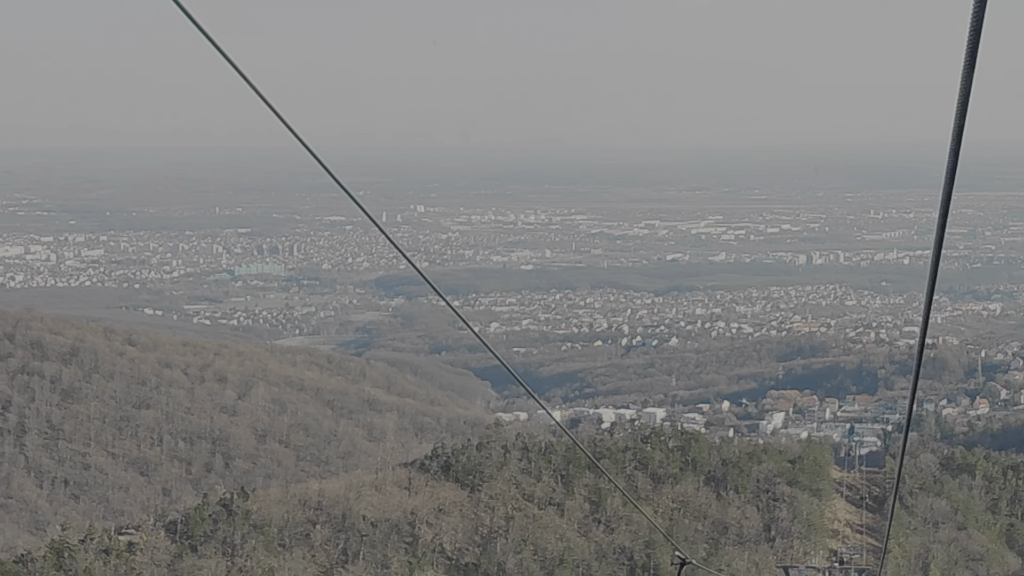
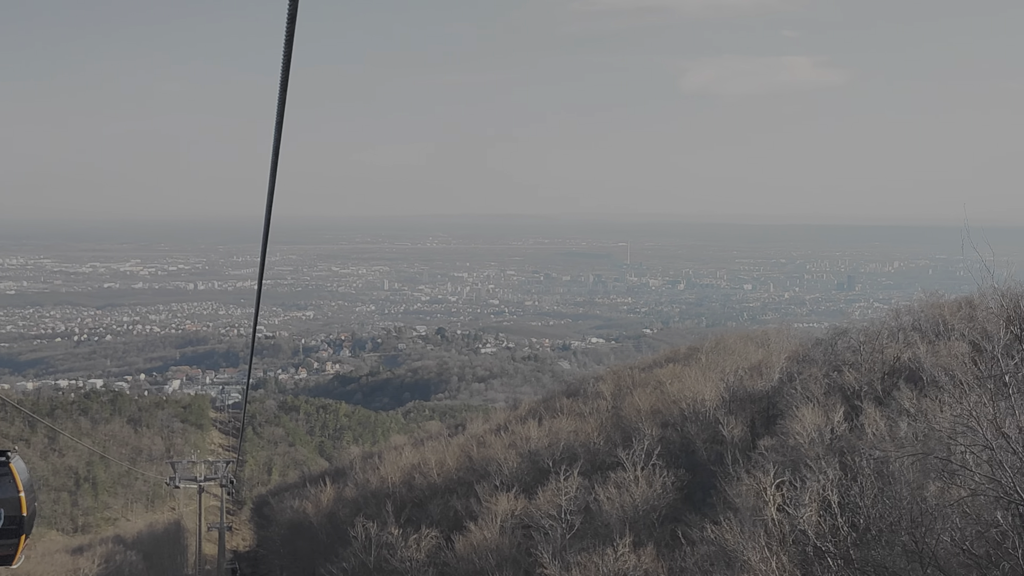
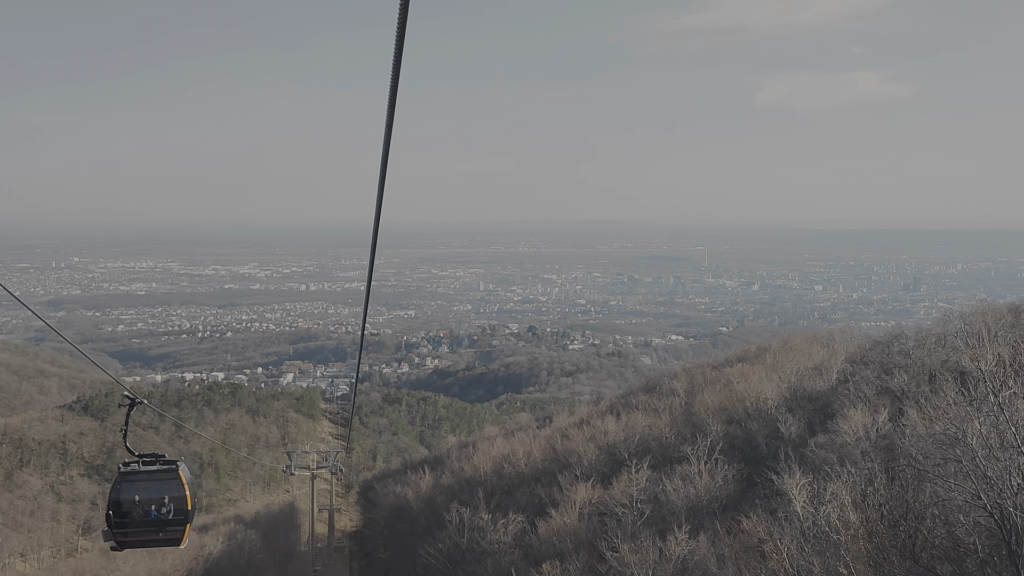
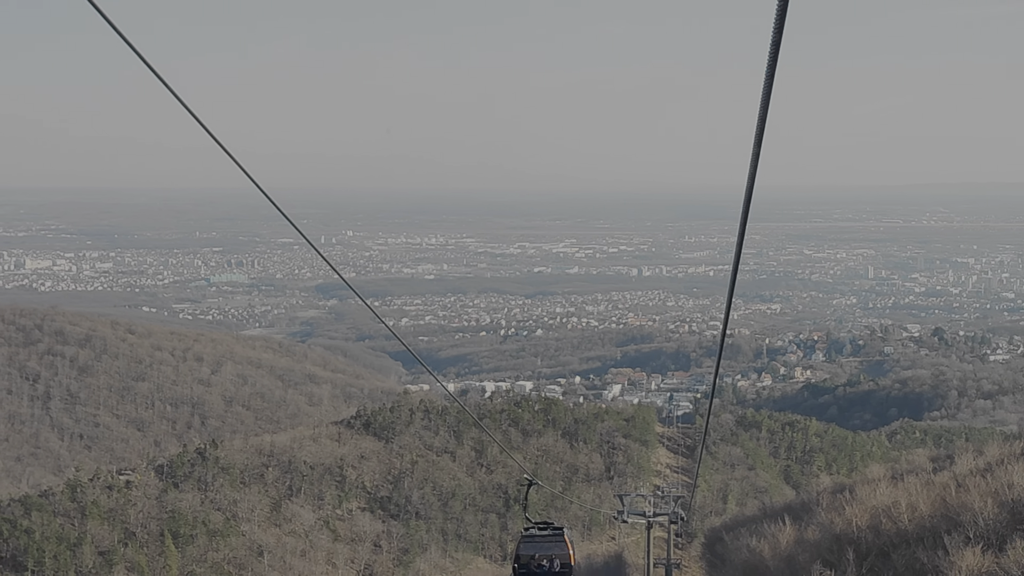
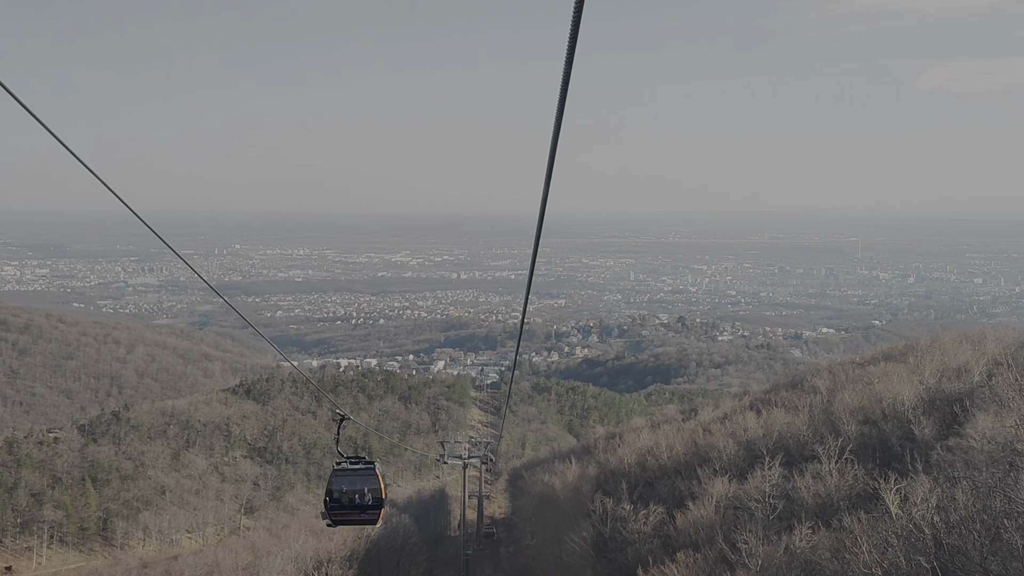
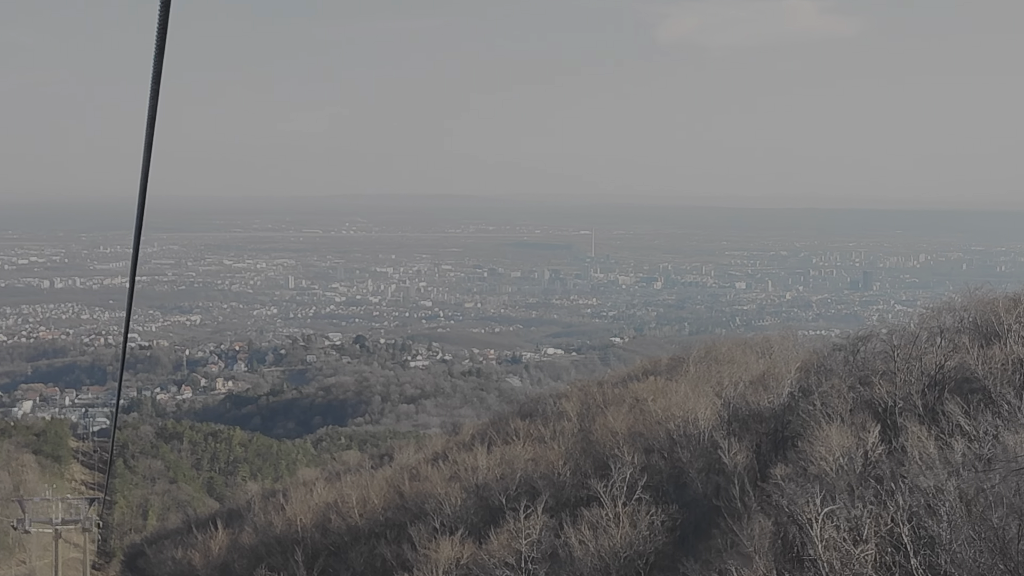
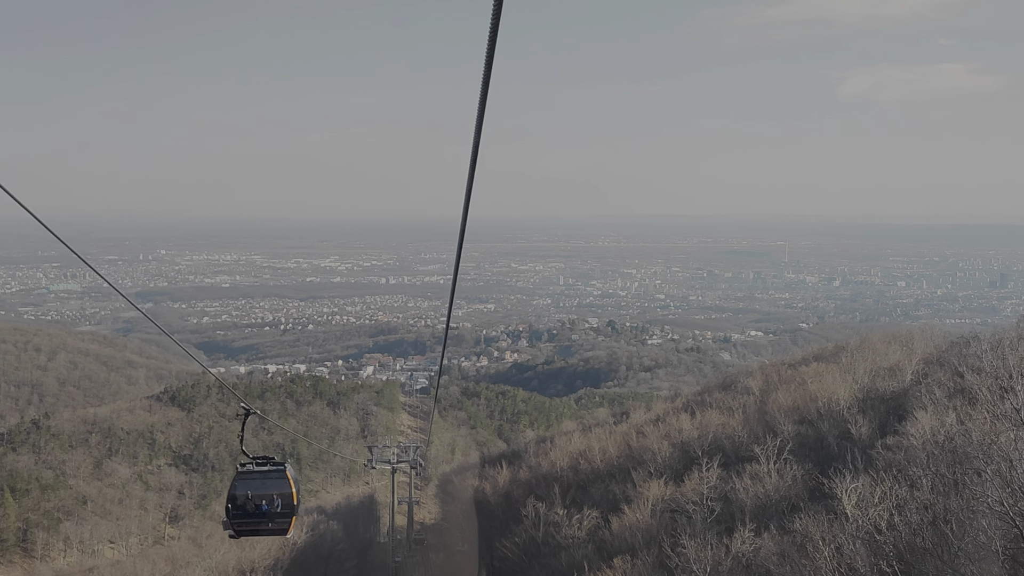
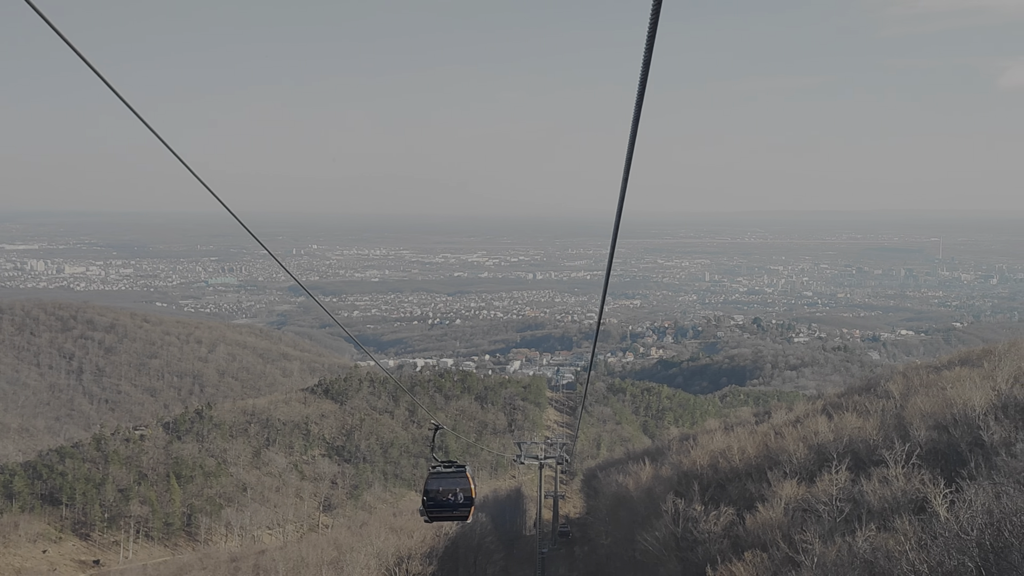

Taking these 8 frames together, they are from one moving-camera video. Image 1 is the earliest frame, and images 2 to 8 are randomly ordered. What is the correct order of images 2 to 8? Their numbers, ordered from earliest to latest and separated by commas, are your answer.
4, 8, 5, 7, 3, 2, 6
